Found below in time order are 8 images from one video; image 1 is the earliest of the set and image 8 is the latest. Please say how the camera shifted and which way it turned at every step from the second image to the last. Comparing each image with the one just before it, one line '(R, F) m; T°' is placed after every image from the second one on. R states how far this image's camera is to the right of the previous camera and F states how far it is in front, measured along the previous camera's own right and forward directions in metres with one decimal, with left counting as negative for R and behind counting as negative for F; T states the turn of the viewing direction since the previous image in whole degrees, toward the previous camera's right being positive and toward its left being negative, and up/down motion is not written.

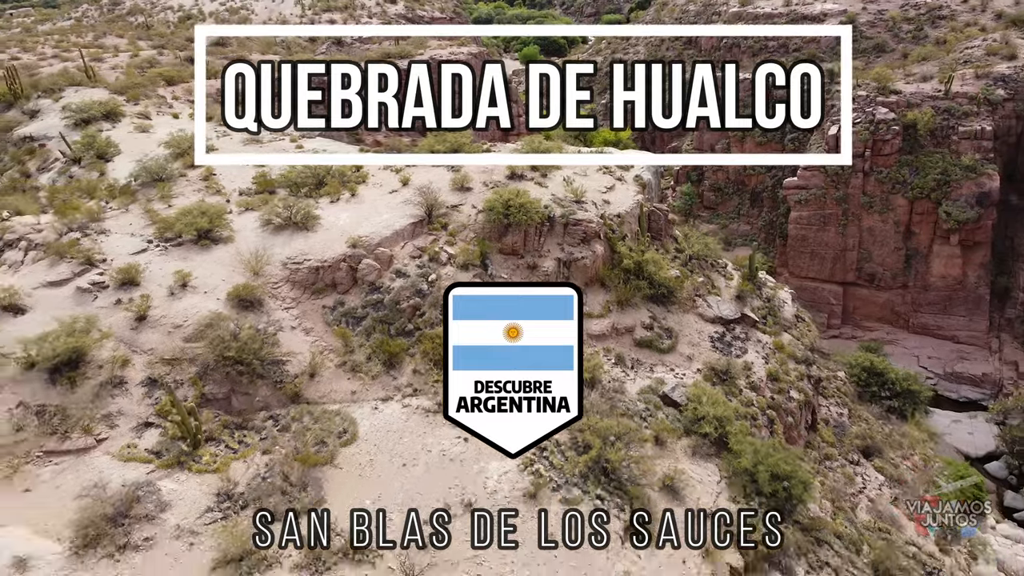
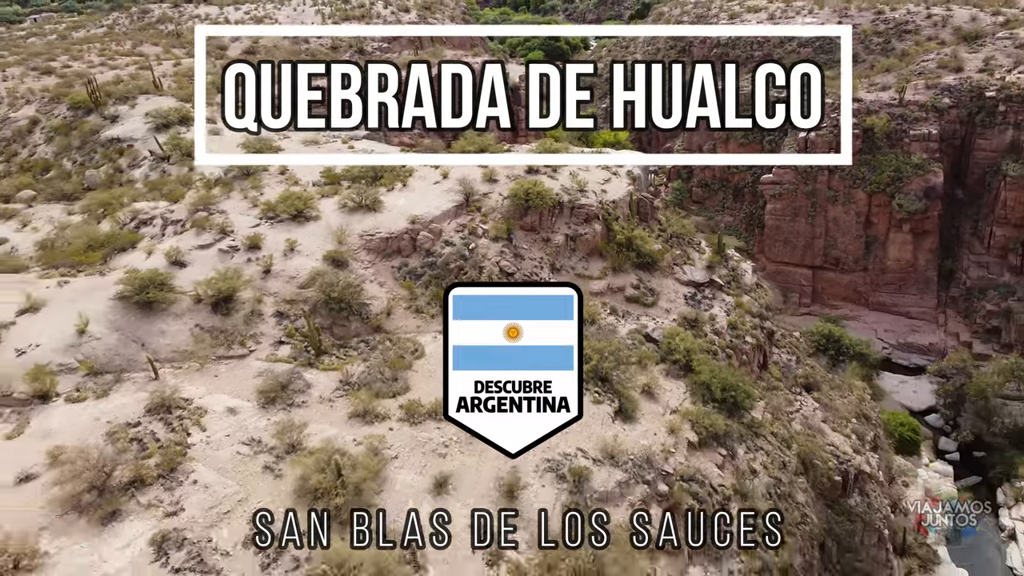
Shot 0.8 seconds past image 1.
(-0.4, -3.4) m; 0°
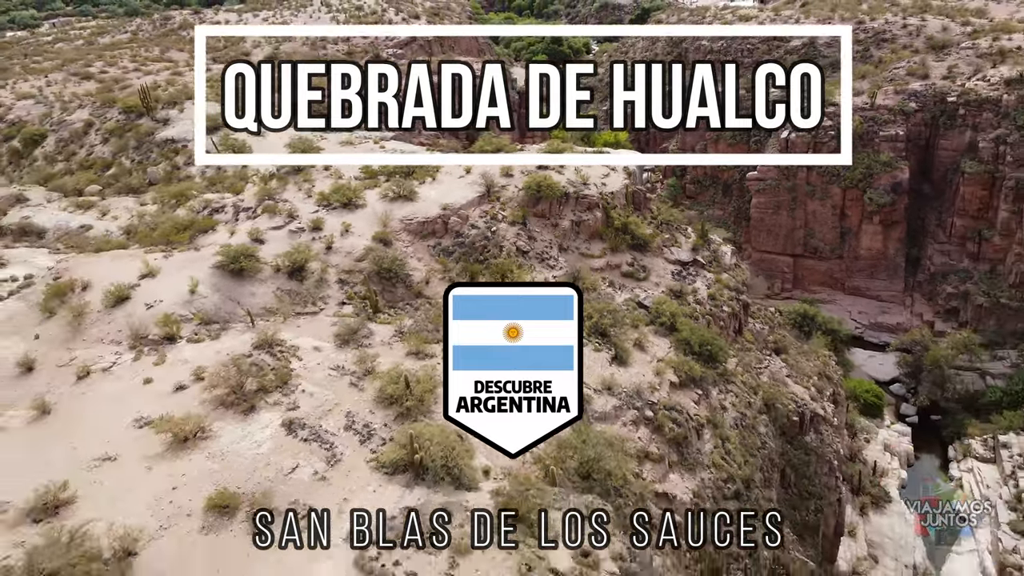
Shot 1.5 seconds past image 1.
(-0.3, -2.8) m; 0°
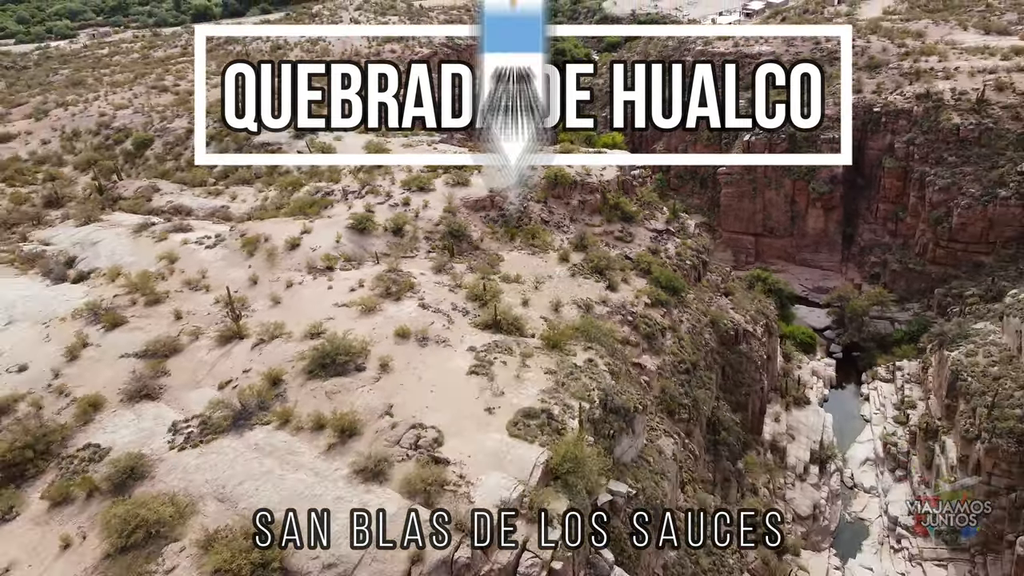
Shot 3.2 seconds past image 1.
(-0.8, -7.3) m; 0°
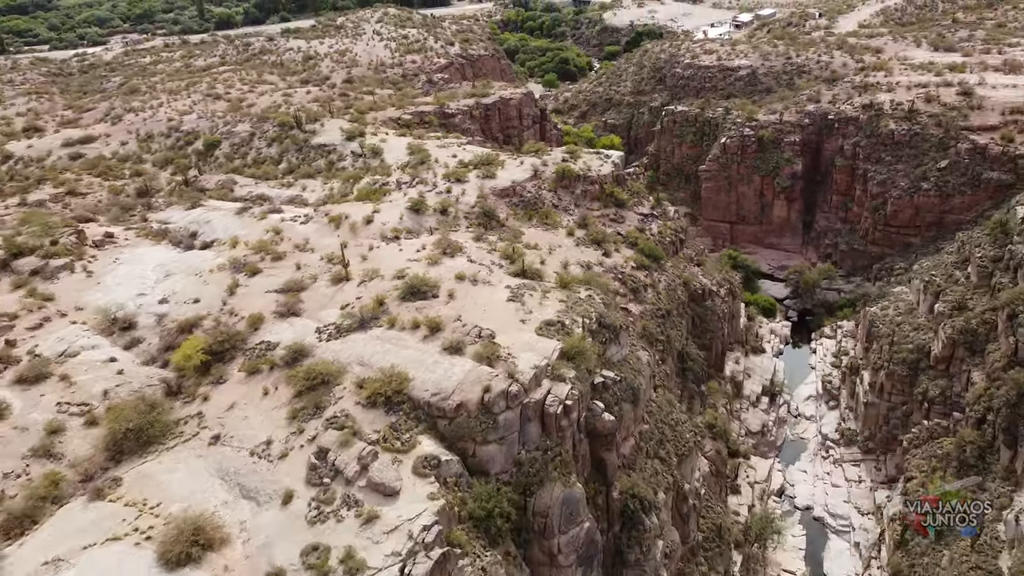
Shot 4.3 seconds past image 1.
(-0.7, -6.7) m; 0°
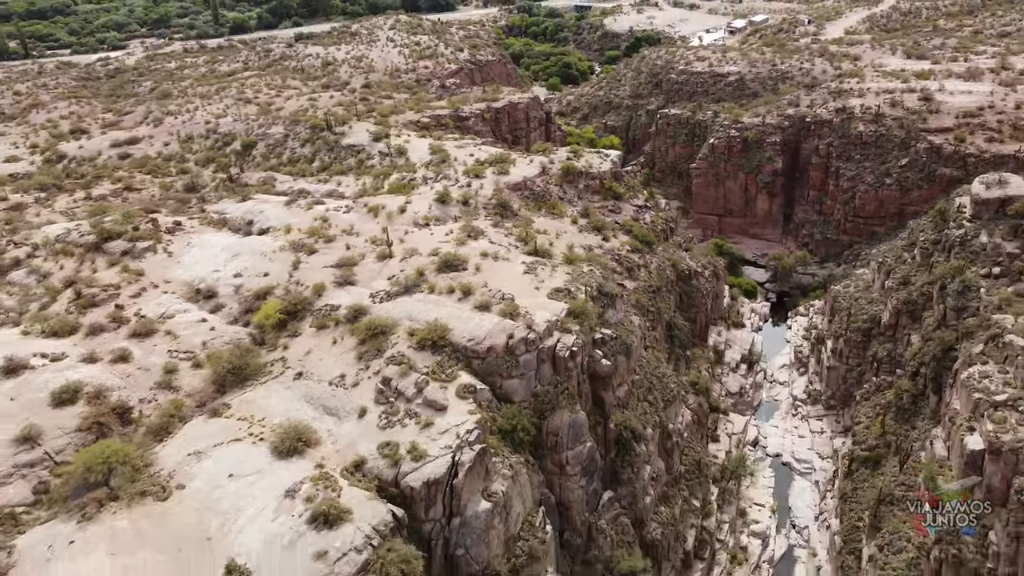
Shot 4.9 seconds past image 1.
(-0.5, -4.6) m; 0°
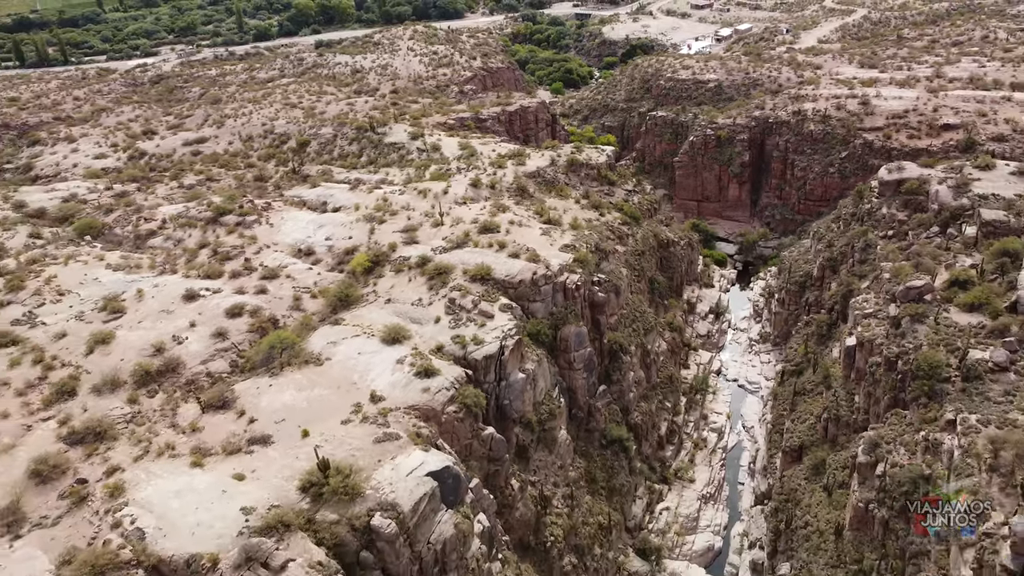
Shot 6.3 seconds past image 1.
(-1.0, -9.4) m; 0°
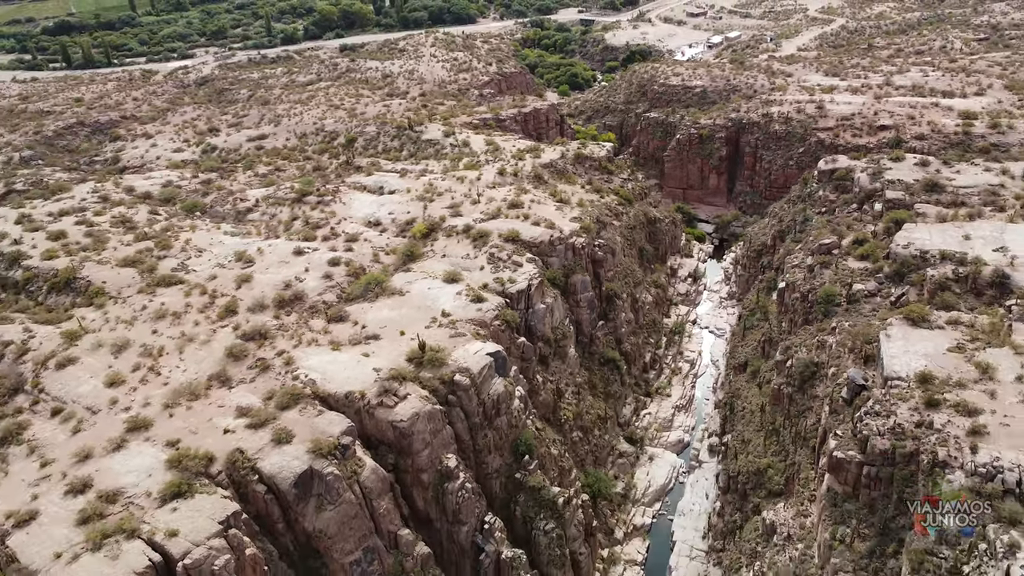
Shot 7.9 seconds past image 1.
(-1.1, -10.9) m; 0°
